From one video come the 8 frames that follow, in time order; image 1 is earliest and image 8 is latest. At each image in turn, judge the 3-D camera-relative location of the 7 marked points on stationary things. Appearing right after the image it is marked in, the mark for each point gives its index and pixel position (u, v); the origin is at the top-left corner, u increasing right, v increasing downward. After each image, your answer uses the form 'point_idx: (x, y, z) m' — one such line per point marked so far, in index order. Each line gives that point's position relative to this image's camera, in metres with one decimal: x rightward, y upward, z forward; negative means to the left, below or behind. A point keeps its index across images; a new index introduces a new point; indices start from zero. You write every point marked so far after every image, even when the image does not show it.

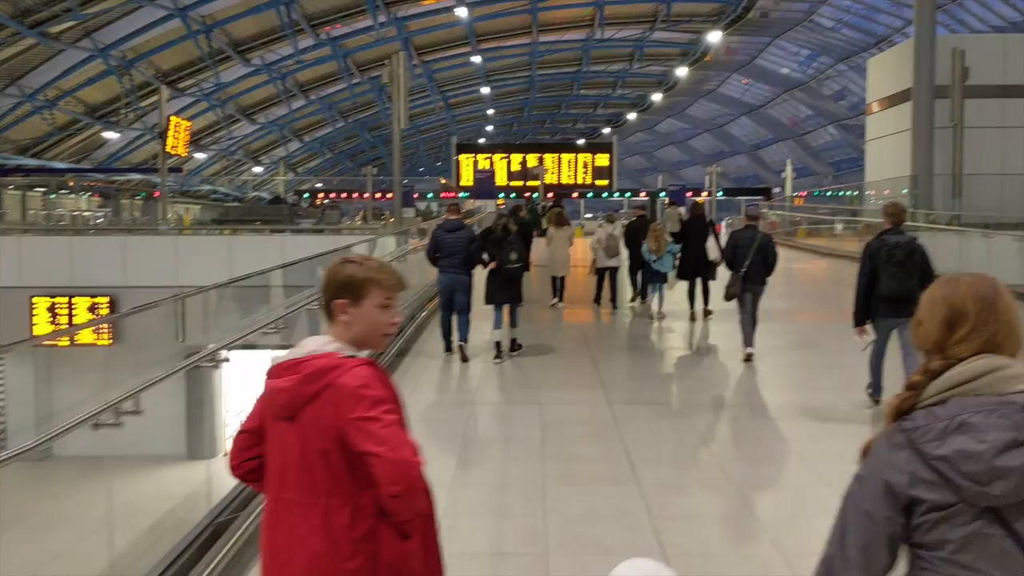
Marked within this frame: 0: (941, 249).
0: (+7.8, +0.7, +17.8) m
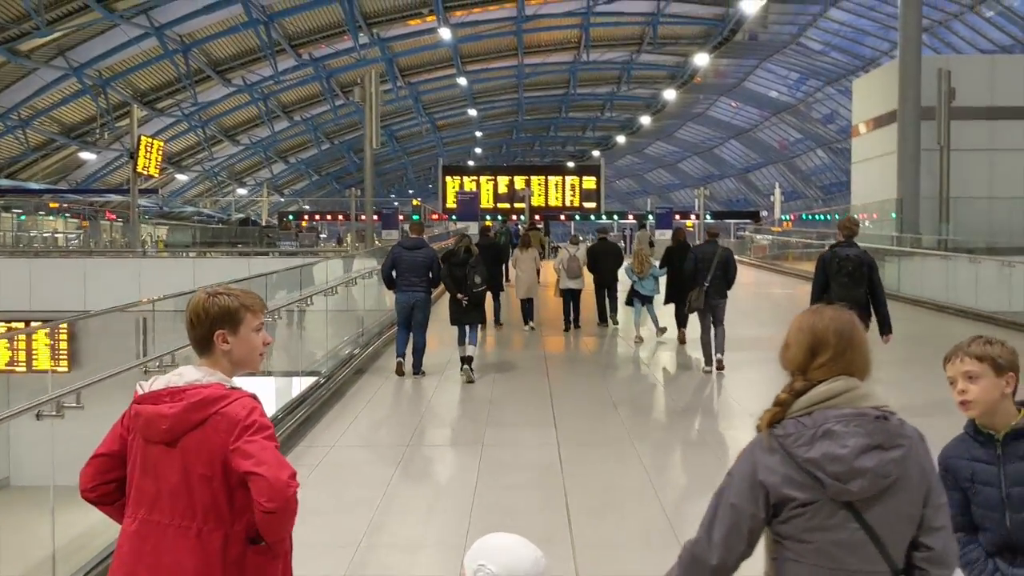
0: (+7.3, +0.2, +17.3) m
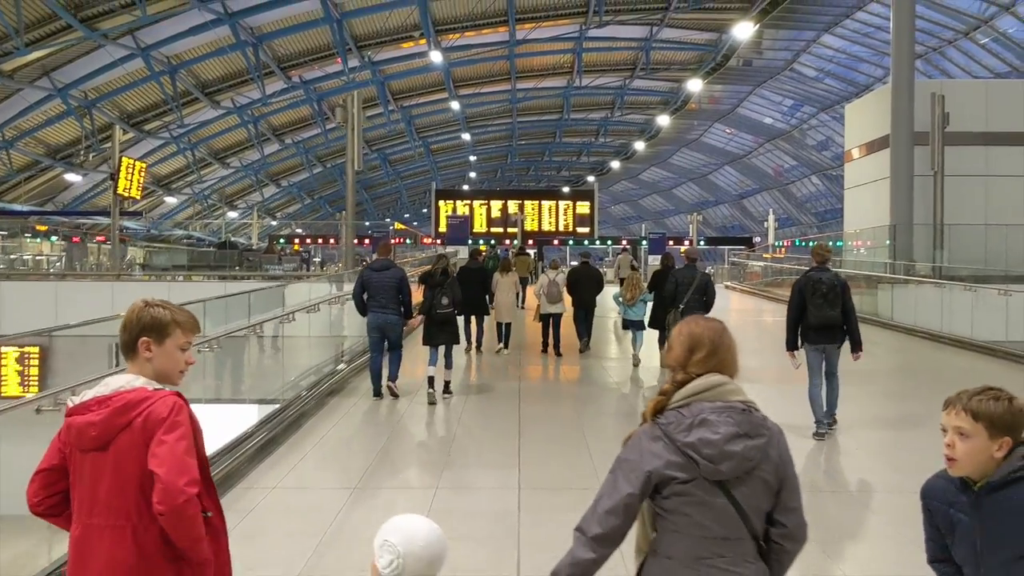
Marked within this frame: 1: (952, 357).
0: (+7.1, -0.3, +16.9) m
1: (+6.3, -1.0, +14.2) m
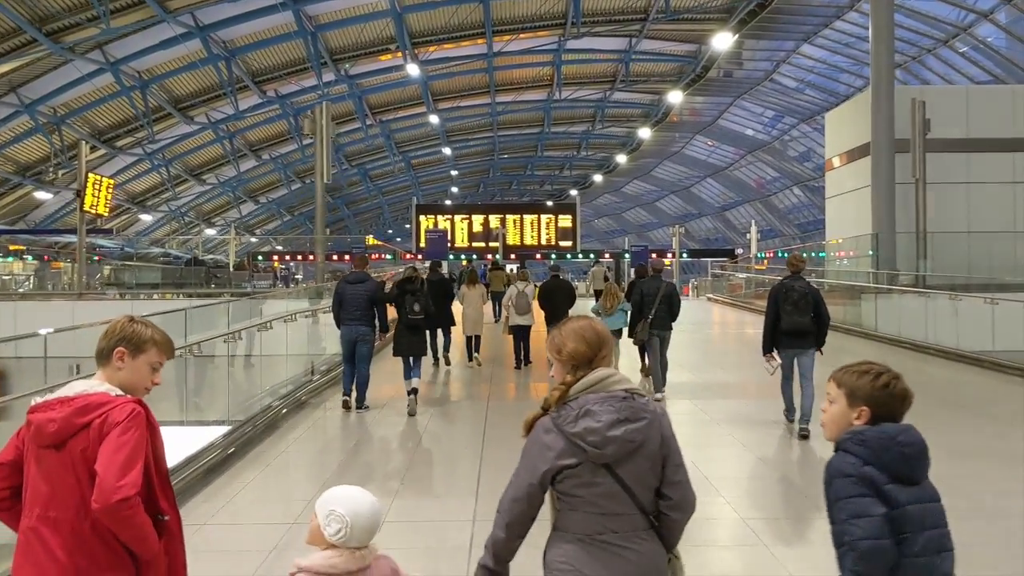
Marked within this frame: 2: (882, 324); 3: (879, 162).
0: (+6.7, -0.4, +16.6) m
1: (+5.9, -1.1, +13.8) m
2: (+6.7, -0.7, +17.7) m
3: (+7.4, +2.5, +19.8) m
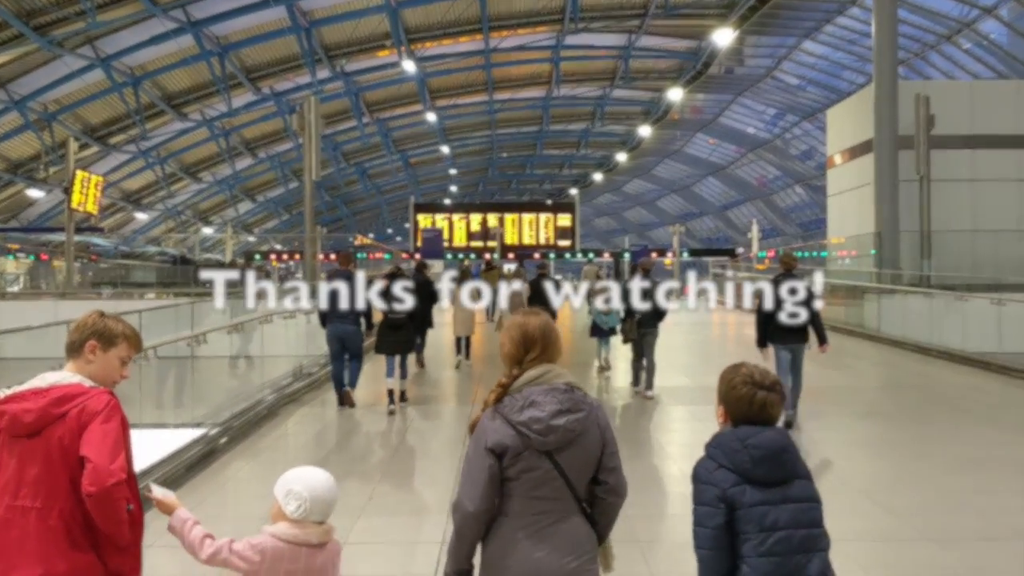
0: (+6.6, -0.4, +16.2) m
1: (+5.8, -1.1, +13.4) m
2: (+6.6, -0.7, +17.3) m
3: (+7.3, +2.5, +19.4) m
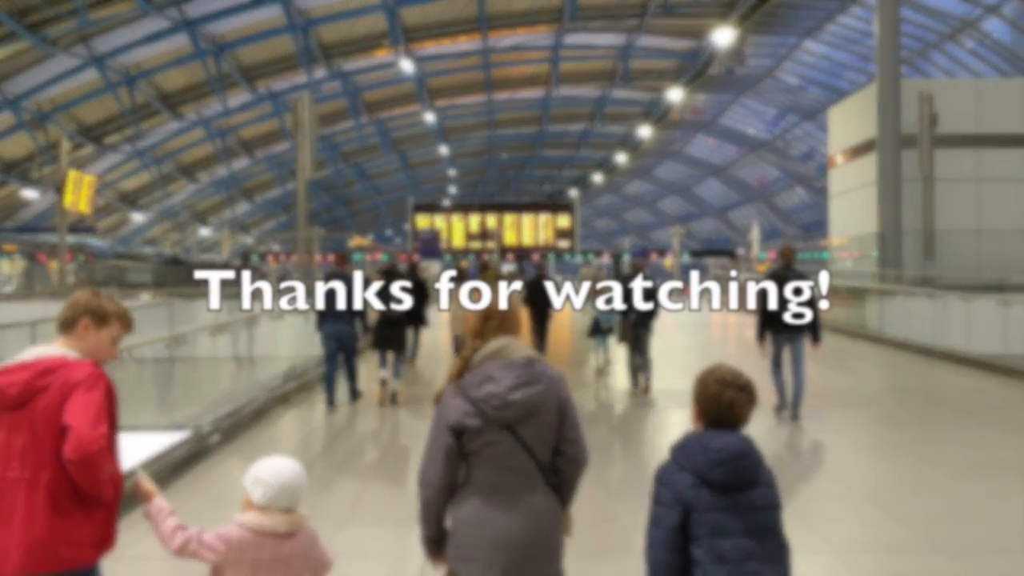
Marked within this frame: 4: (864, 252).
0: (+6.5, -0.4, +16.0) m
1: (+5.8, -1.1, +13.2) m
2: (+6.6, -0.7, +17.1) m
3: (+7.3, +2.5, +19.2) m
4: (+7.0, +0.7, +19.5) m
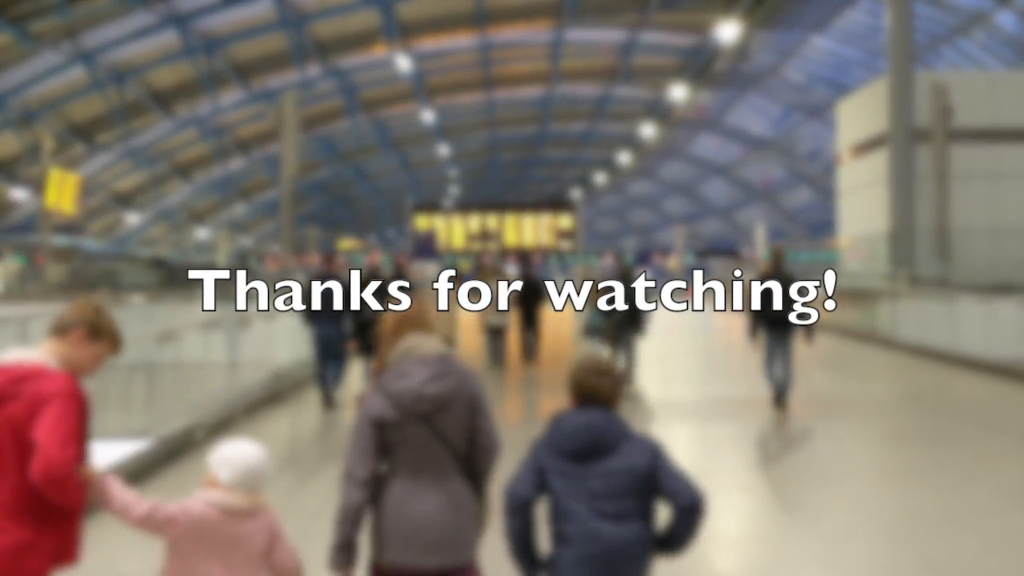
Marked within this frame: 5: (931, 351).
0: (+6.4, -0.5, +15.3) m
1: (+5.7, -1.2, +12.5) m
2: (+6.5, -0.7, +16.4) m
3: (+7.2, +2.5, +18.5) m
4: (+6.9, +0.7, +18.8) m
5: (+6.4, -1.0, +14.9) m
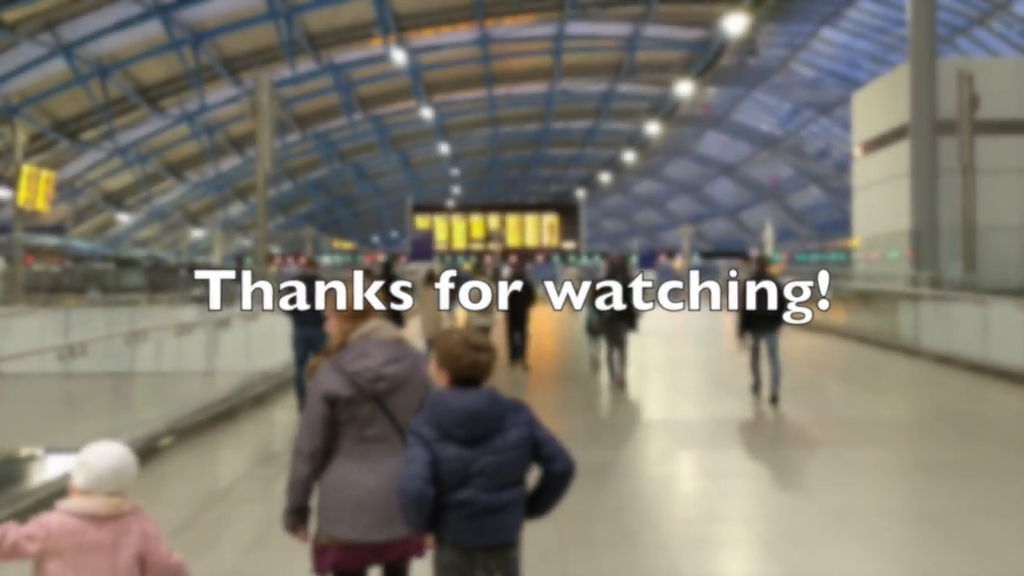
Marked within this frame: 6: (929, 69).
0: (+6.4, -0.5, +14.2) m
1: (+5.6, -1.2, +11.4) m
2: (+6.4, -0.7, +15.3) m
3: (+7.1, +2.4, +17.4) m
4: (+6.9, +0.6, +17.7) m
5: (+6.3, -1.0, +13.8) m
6: (+7.4, +3.9, +17.5) m
